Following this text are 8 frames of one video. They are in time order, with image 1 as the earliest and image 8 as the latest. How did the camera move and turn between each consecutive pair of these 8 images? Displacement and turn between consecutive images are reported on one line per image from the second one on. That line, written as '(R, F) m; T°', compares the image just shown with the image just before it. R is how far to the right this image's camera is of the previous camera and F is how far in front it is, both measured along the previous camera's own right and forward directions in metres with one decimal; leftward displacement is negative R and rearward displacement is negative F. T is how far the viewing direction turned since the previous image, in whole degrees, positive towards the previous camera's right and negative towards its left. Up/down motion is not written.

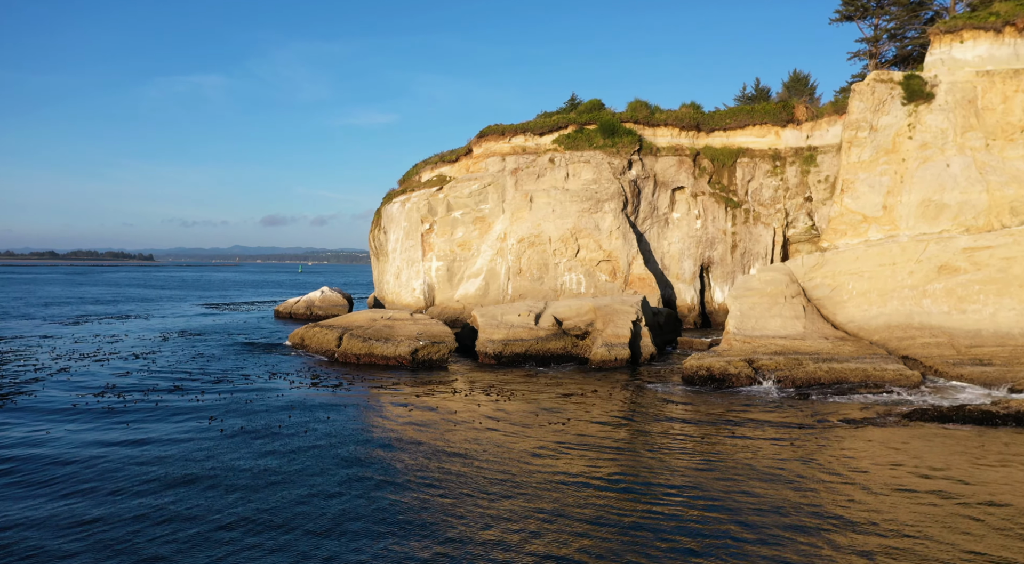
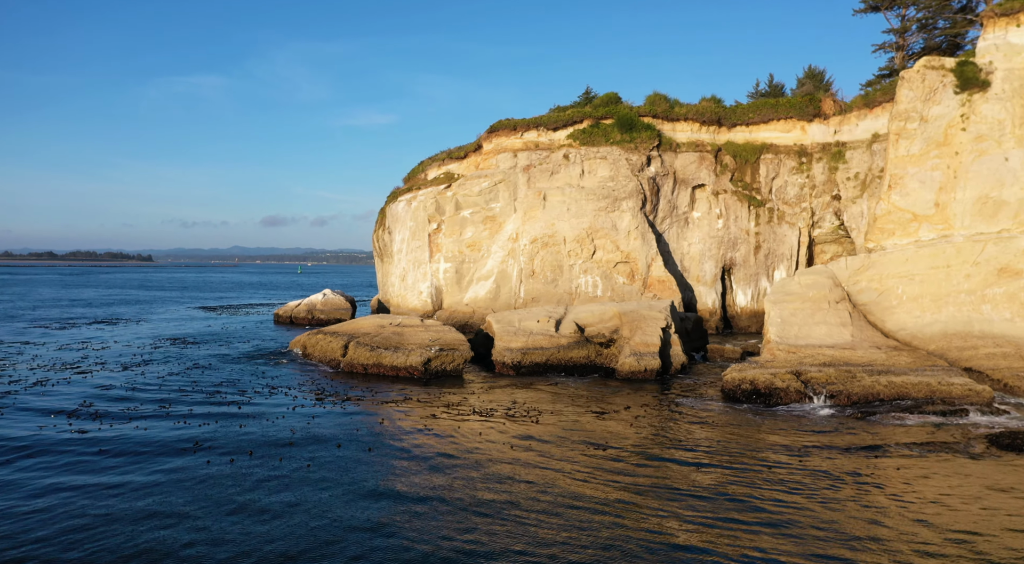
(-0.6, +1.8) m; 0°
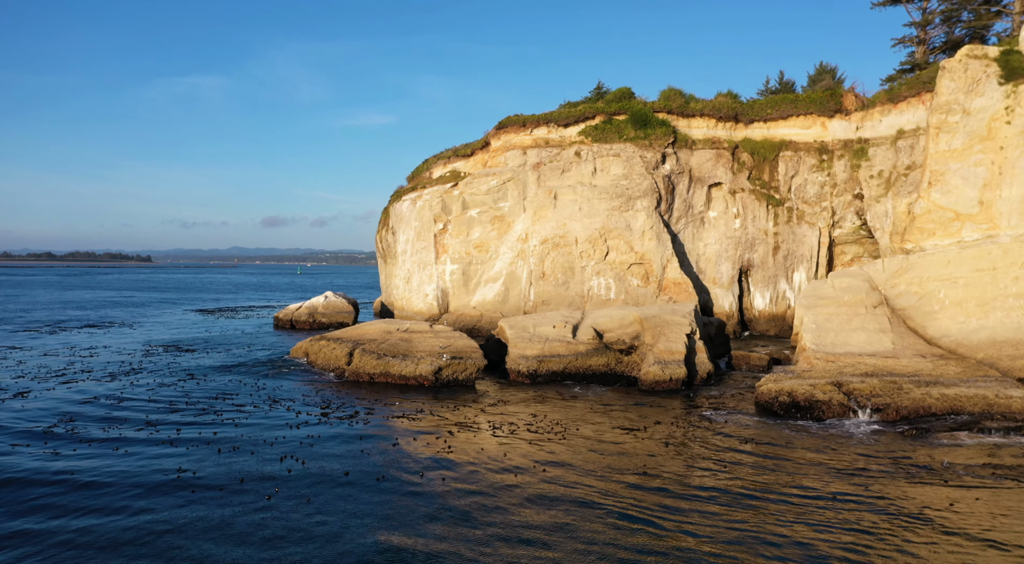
(-0.4, +1.3) m; 0°
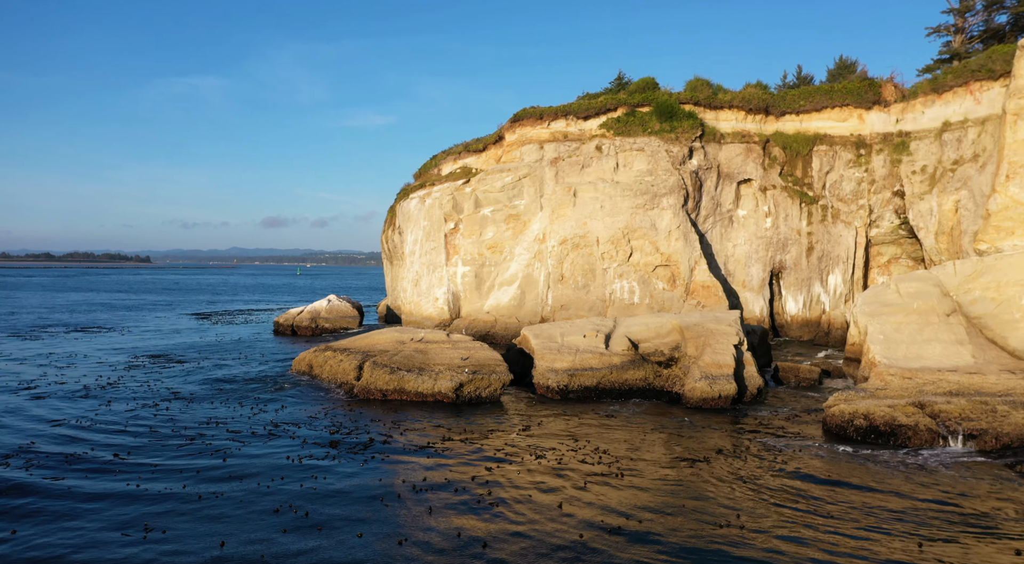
(-0.7, +2.1) m; 0°
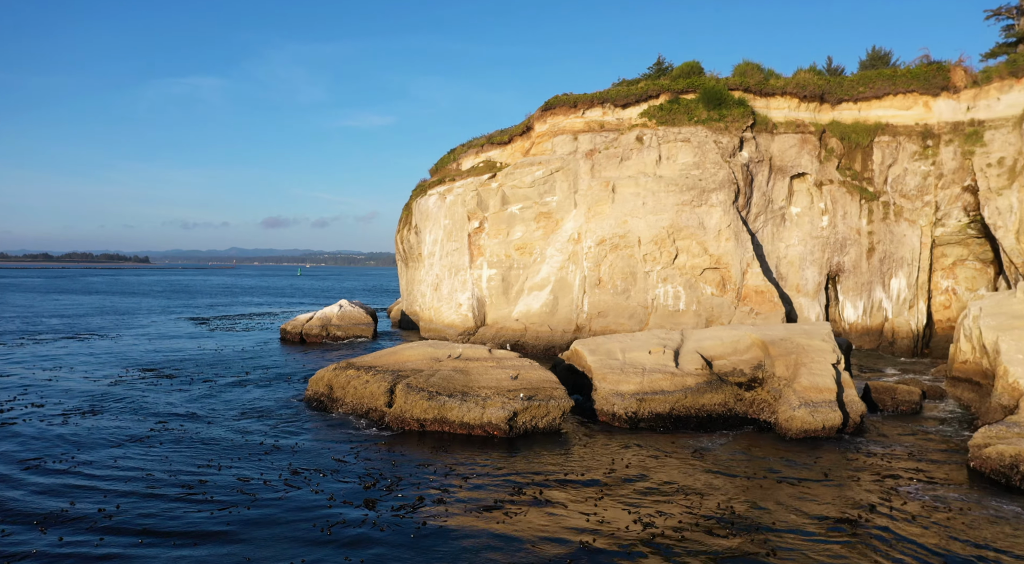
(-1.3, +2.8) m; 0°
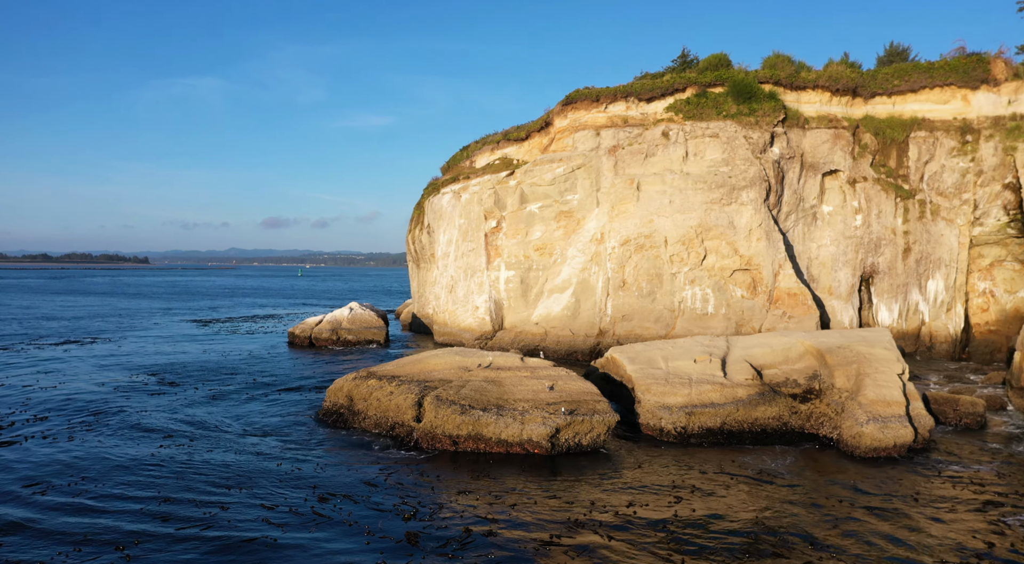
(-0.8, +1.2) m; 0°
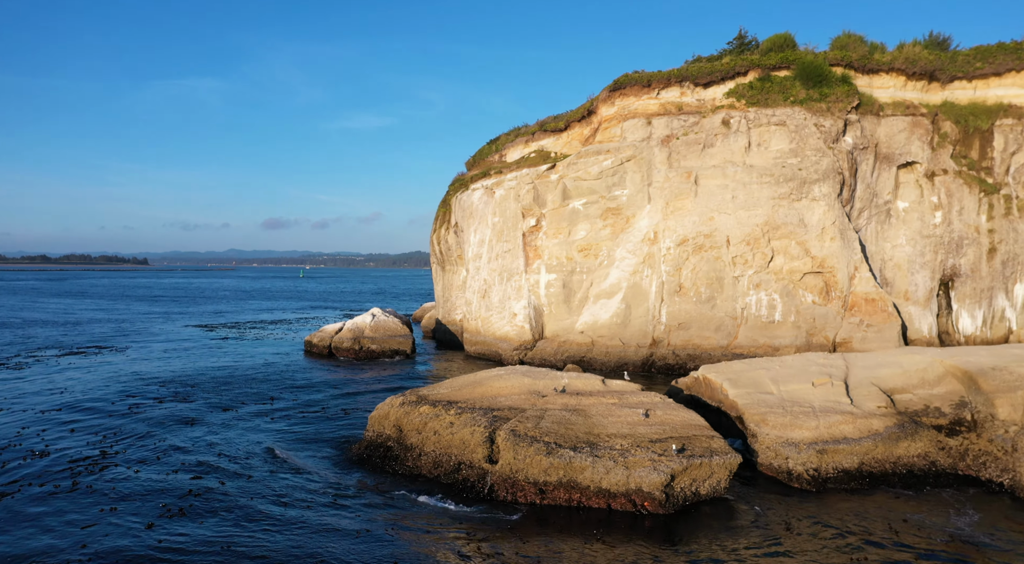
(-1.5, +2.6) m; 0°
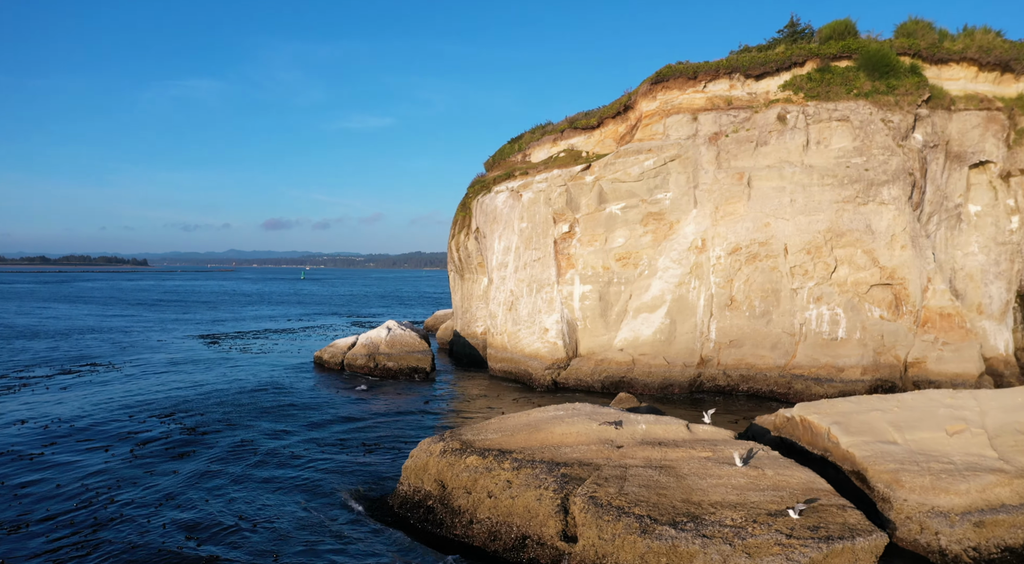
(-1.0, +2.3) m; 0°
